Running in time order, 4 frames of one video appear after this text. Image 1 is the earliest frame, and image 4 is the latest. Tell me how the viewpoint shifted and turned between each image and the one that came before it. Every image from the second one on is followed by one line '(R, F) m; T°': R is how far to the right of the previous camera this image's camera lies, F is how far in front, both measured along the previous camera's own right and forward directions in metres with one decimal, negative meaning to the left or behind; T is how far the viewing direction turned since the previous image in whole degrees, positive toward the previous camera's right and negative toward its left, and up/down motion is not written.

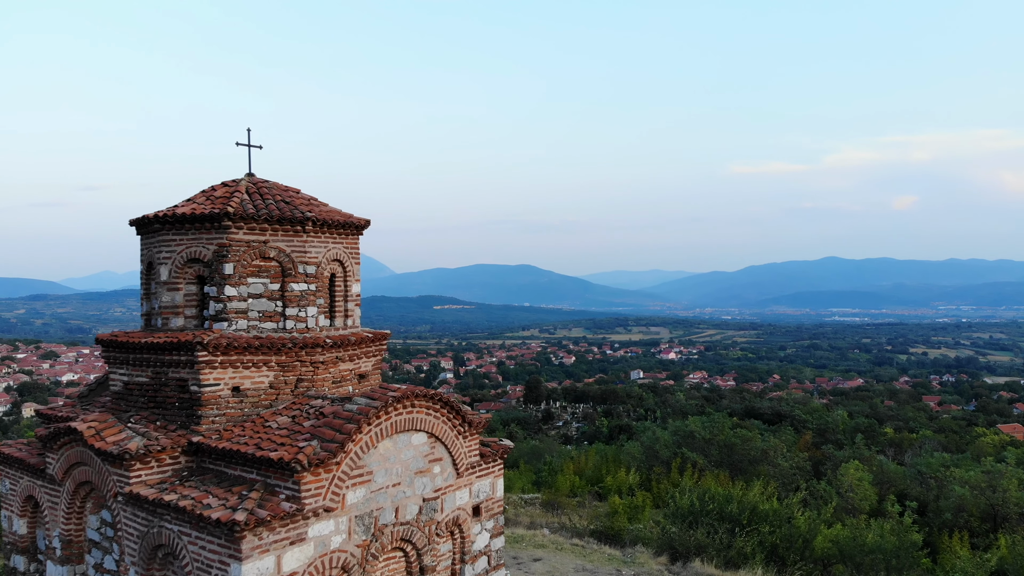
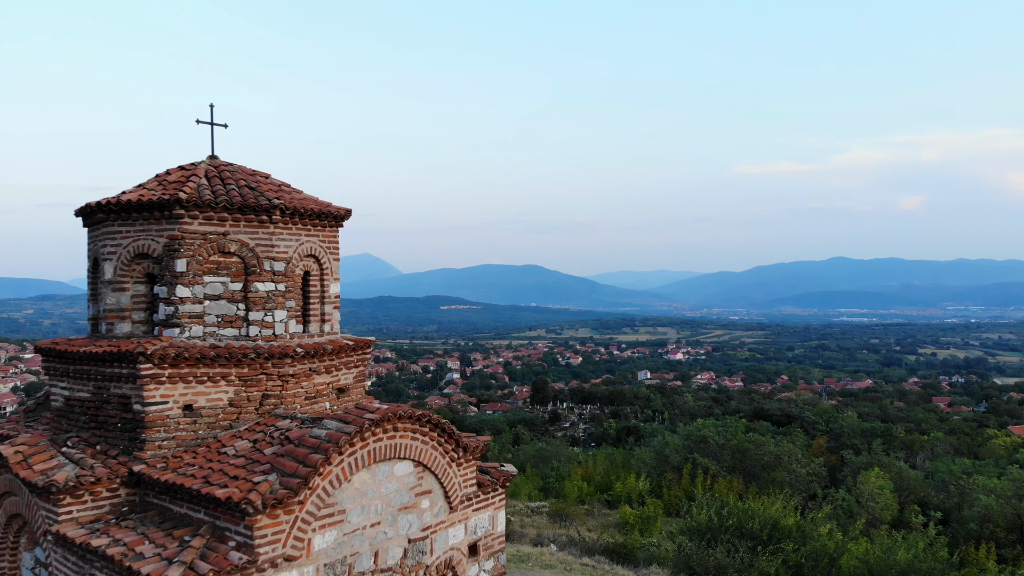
(0.0, +0.6) m; -1°
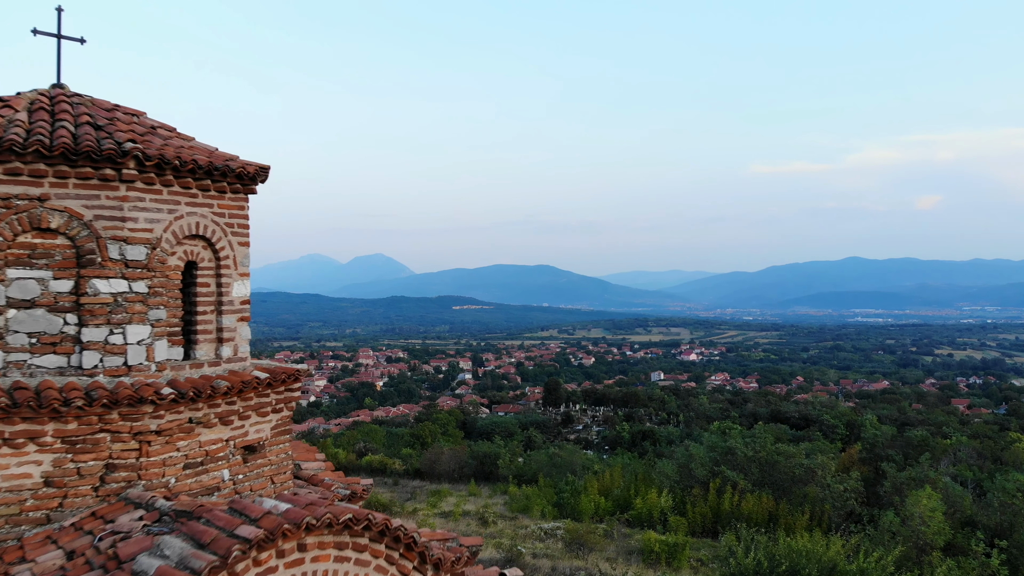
(0.0, +1.4) m; -1°
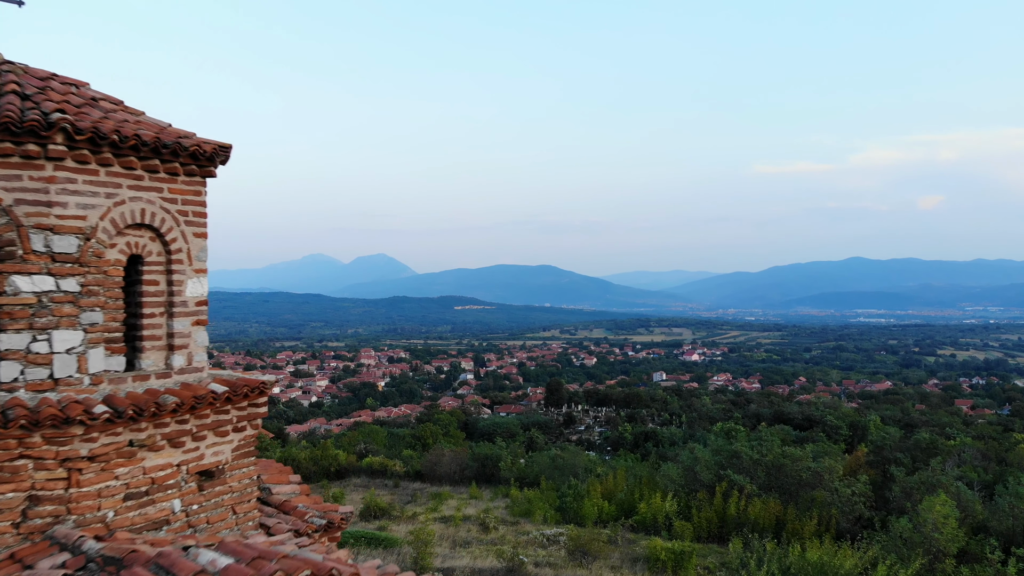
(0.0, +0.3) m; 0°
